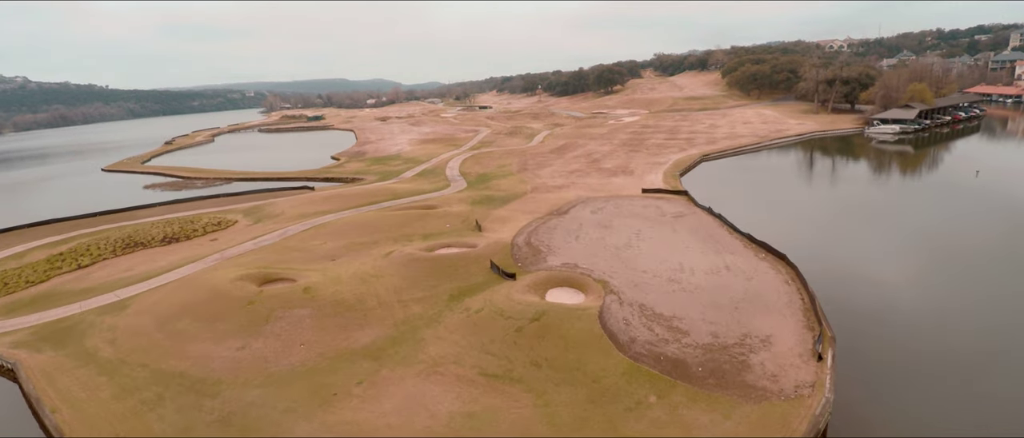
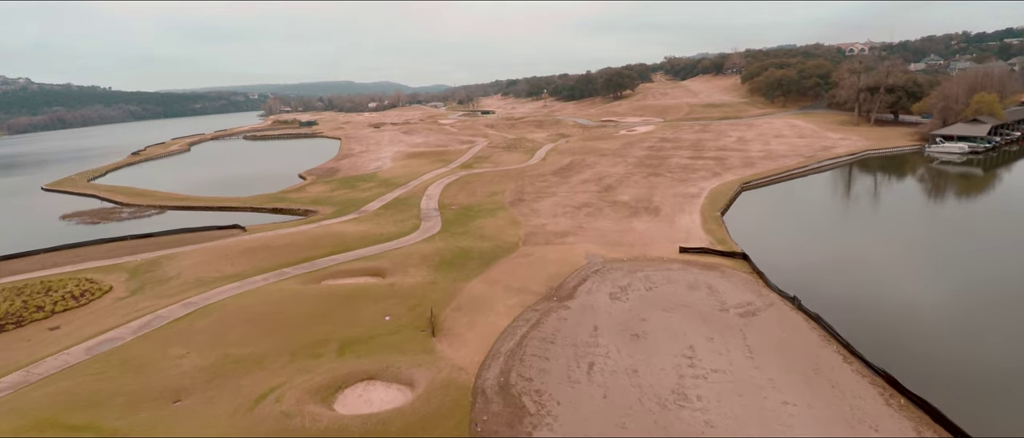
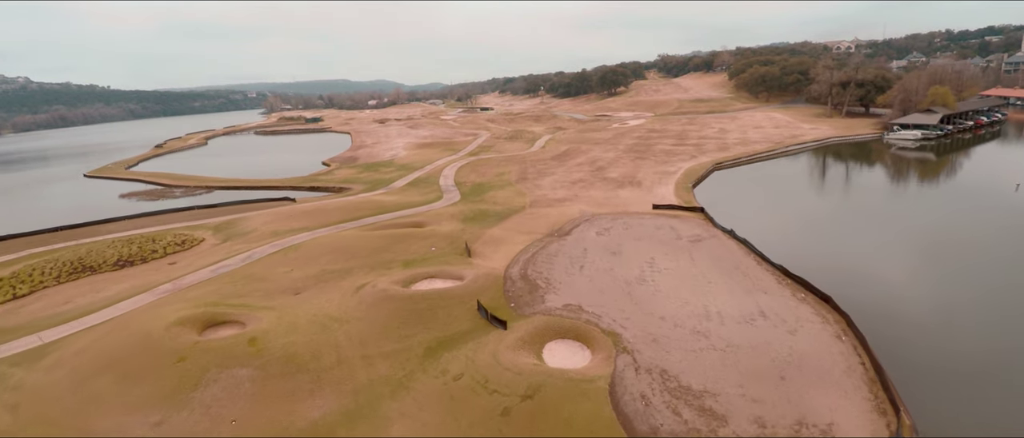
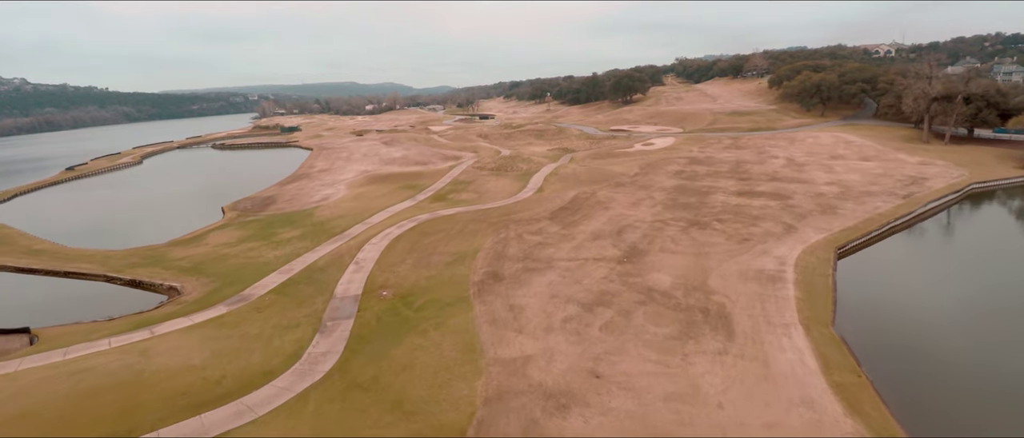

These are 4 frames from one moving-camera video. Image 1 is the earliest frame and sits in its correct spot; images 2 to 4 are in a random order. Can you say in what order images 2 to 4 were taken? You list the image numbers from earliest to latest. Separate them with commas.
3, 2, 4
